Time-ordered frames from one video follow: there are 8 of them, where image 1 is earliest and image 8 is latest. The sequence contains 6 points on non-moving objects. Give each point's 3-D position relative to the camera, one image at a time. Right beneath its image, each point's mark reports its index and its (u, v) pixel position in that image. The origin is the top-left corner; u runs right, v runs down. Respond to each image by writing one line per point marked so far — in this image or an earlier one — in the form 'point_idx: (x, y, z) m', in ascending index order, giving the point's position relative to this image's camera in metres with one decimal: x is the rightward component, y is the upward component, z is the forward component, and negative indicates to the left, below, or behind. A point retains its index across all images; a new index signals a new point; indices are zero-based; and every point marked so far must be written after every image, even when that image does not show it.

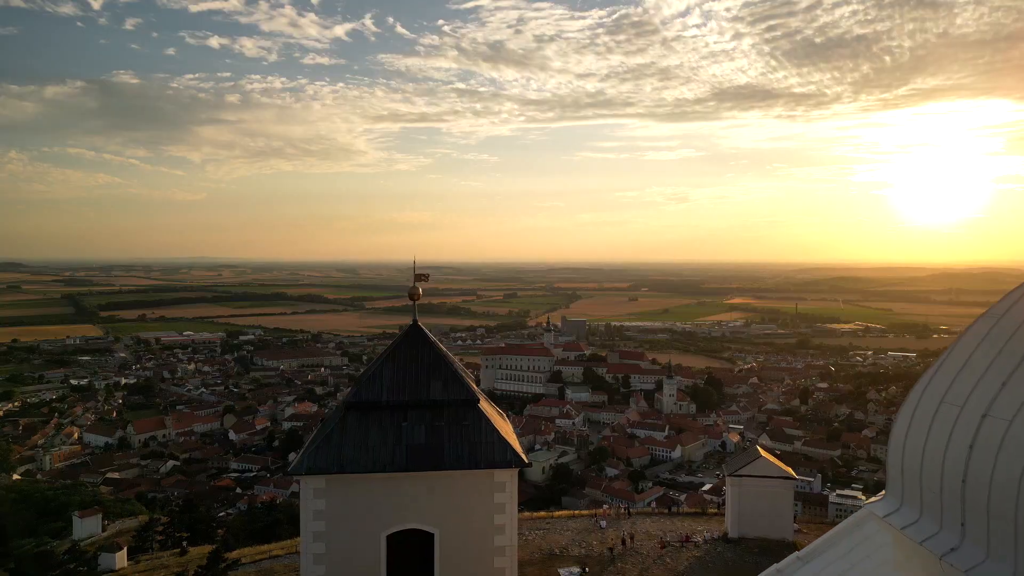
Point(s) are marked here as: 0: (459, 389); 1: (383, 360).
0: (-0.8, -1.6, +10.6) m
1: (-2.0, -1.1, +10.8) m
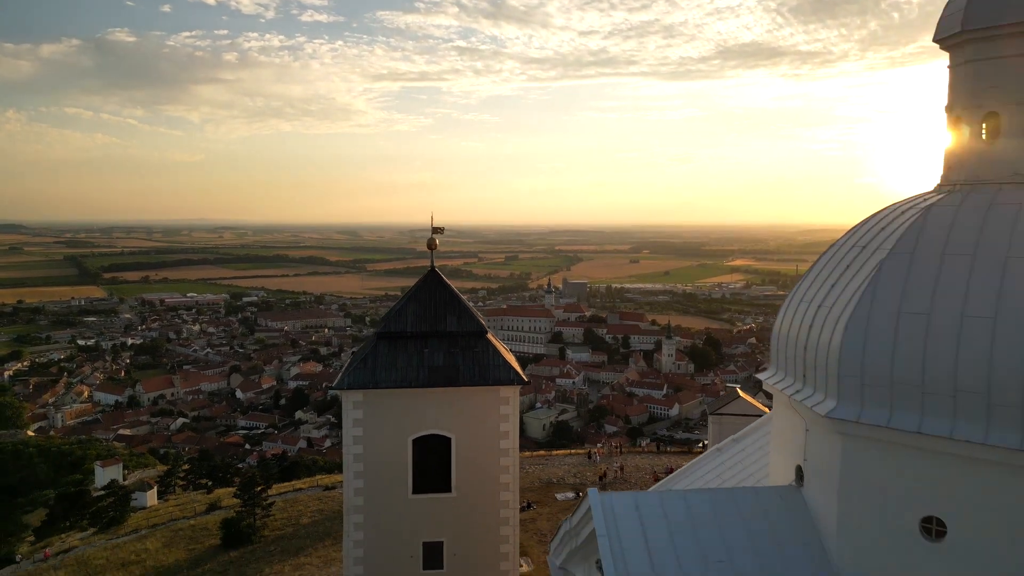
0: (-0.8, -0.7, +12.8) m
1: (-2.0, -0.2, +13.0) m
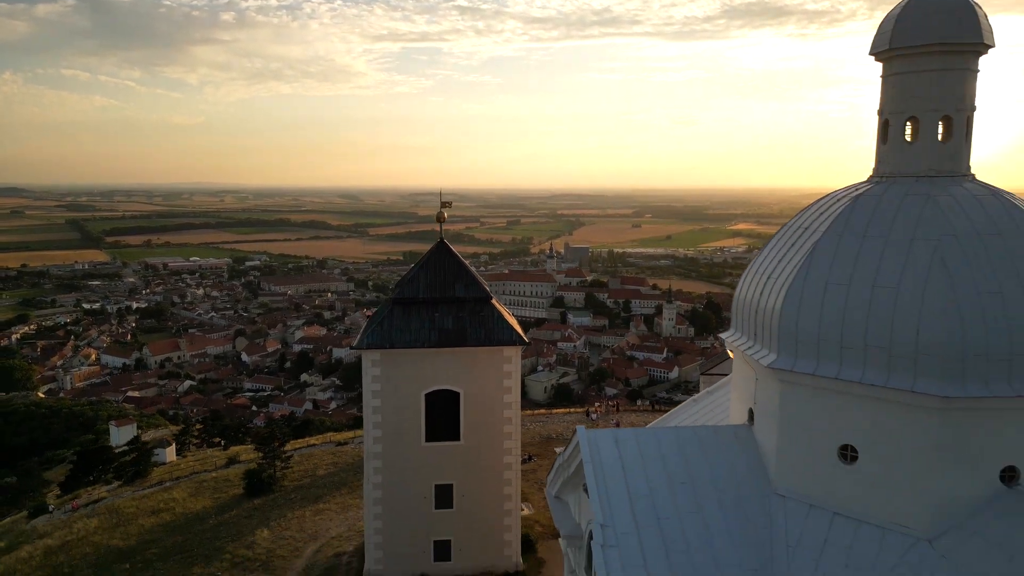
0: (-0.7, 0.0, +14.1) m
1: (-1.9, +0.4, +14.3) m
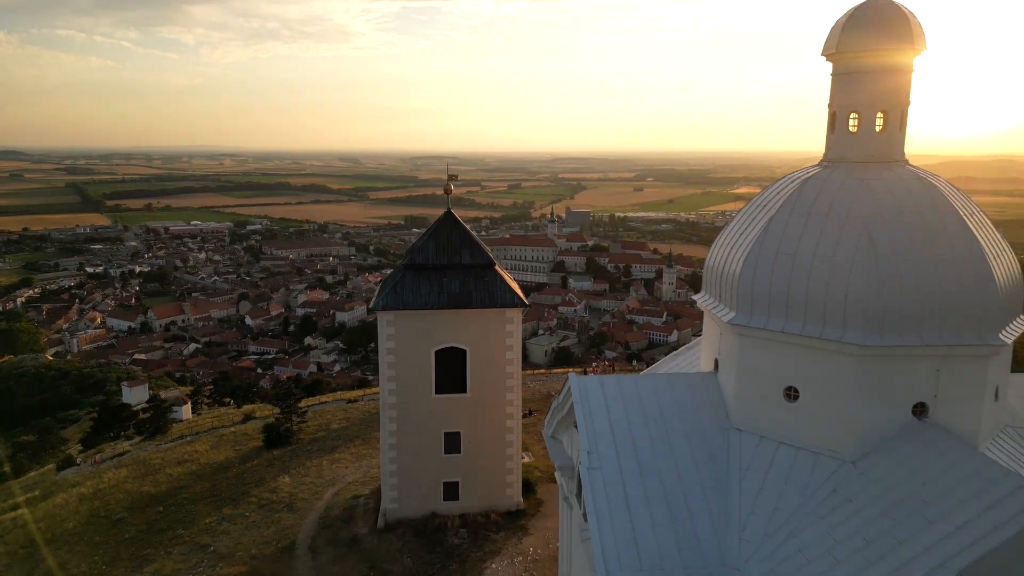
0: (-0.7, +0.7, +15.4) m
1: (-1.9, +1.2, +15.5) m
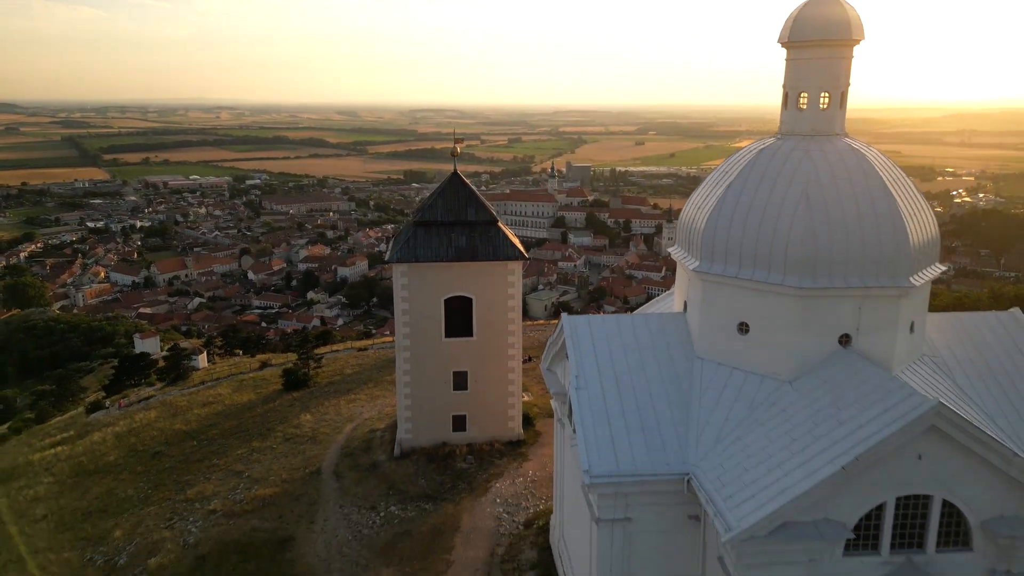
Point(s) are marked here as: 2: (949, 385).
0: (-0.6, +1.8, +17.1) m
1: (-1.8, +2.3, +17.1) m
2: (+6.0, -1.3, +9.6) m
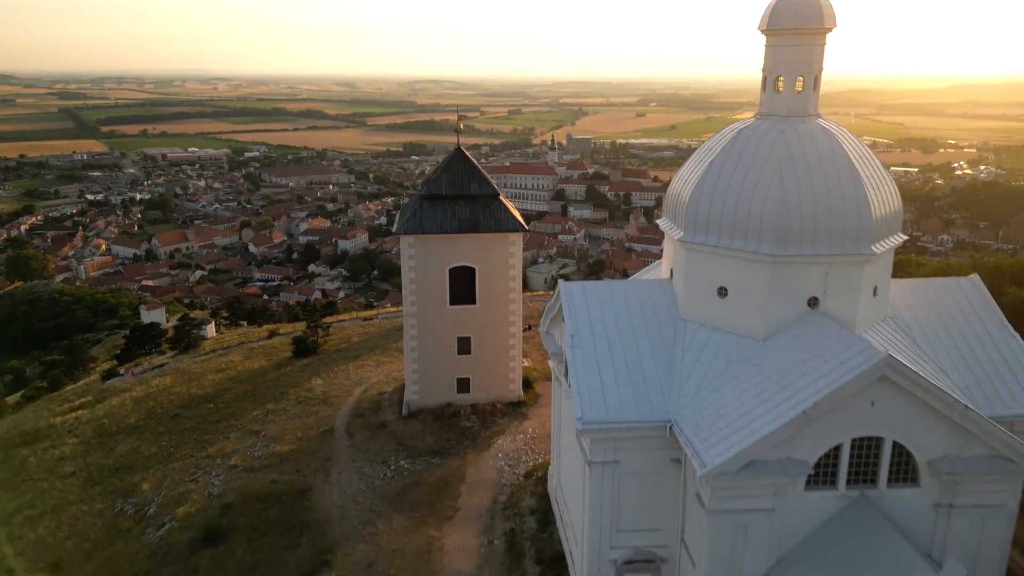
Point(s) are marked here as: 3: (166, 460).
0: (-0.6, +2.6, +18.0) m
1: (-1.8, +3.1, +18.0) m
2: (+6.0, -0.9, +10.7) m
3: (-9.7, -4.8, +19.6) m
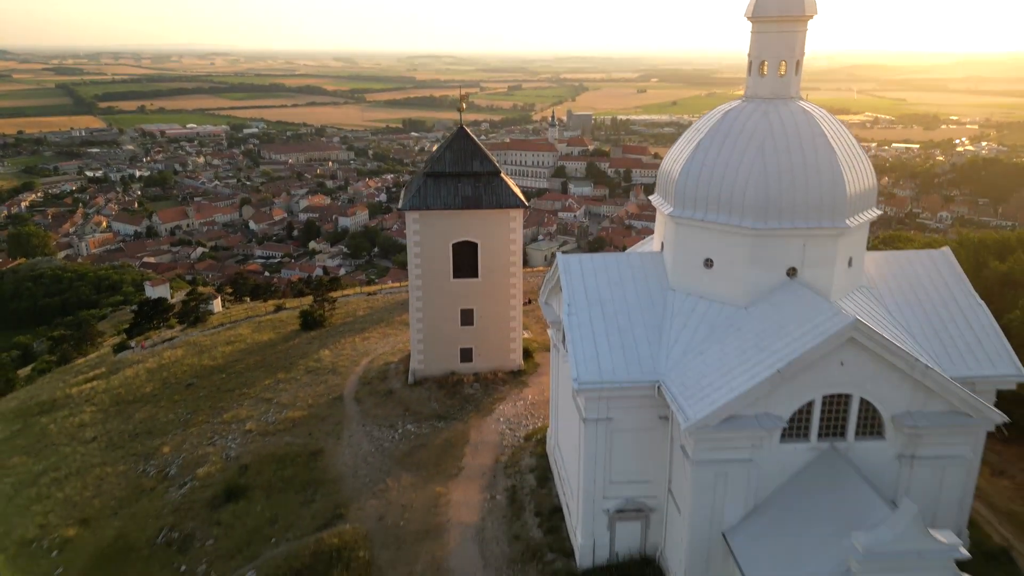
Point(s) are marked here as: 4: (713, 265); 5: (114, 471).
0: (-0.6, +3.3, +18.7) m
1: (-1.8, +3.8, +18.8) m
2: (+6.1, -0.4, +11.6) m
3: (-9.7, -4.0, +20.6) m
4: (+3.3, +0.4, +11.5) m
5: (-10.5, -4.8, +18.6) m
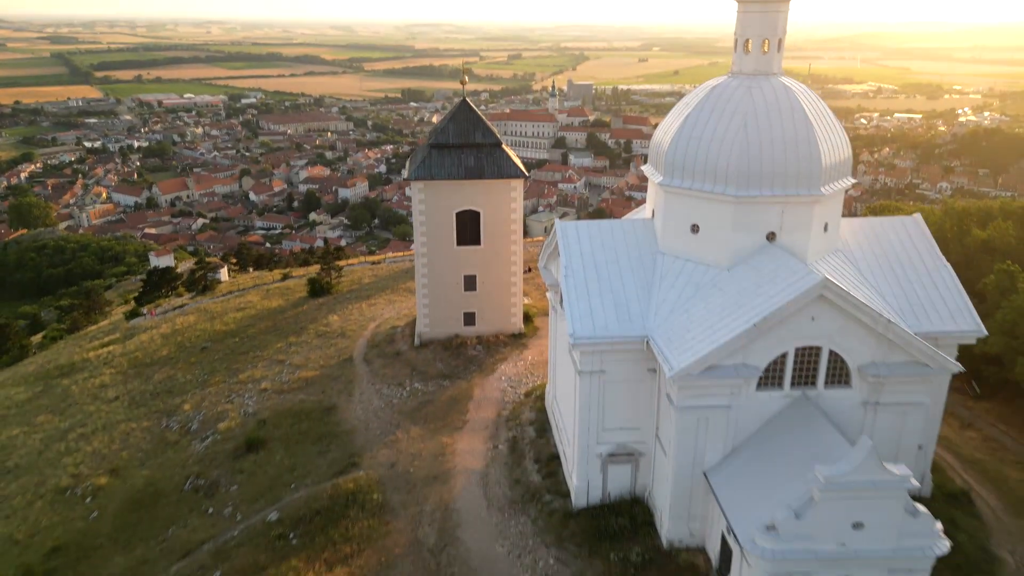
0: (-0.6, +4.2, +19.6) m
1: (-1.8, +4.7, +19.6) m
2: (+6.1, +0.3, +12.5) m
3: (-9.6, -3.0, +21.7) m
4: (+3.3, +1.0, +12.5) m
5: (-10.5, -3.9, +19.8) m
